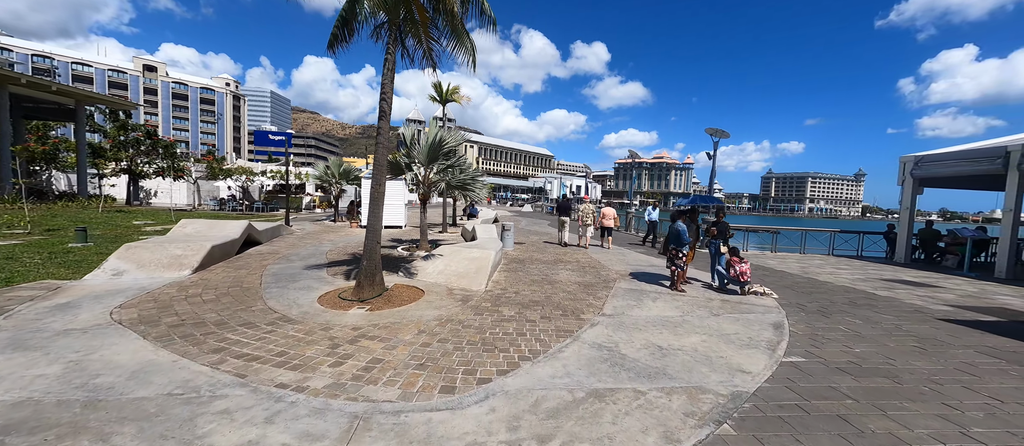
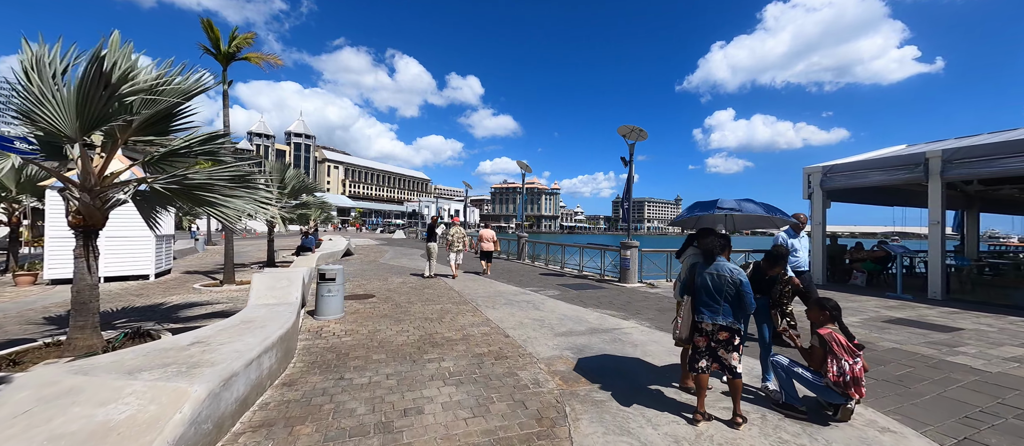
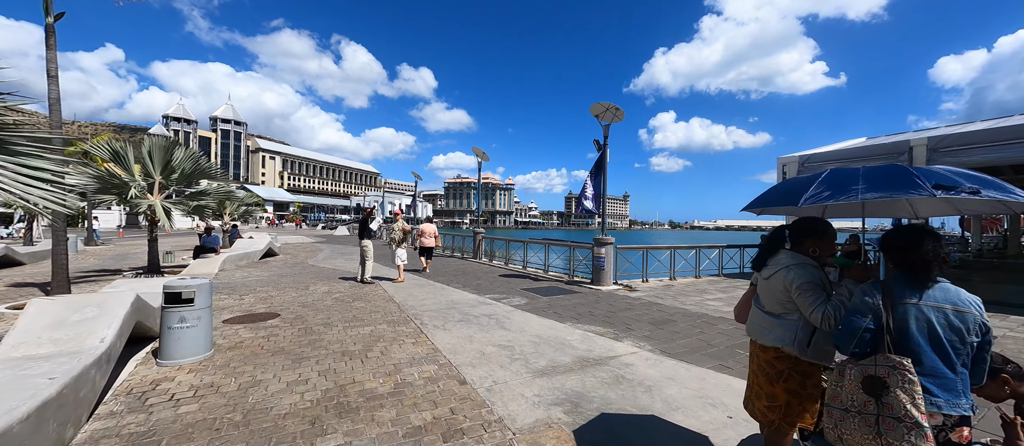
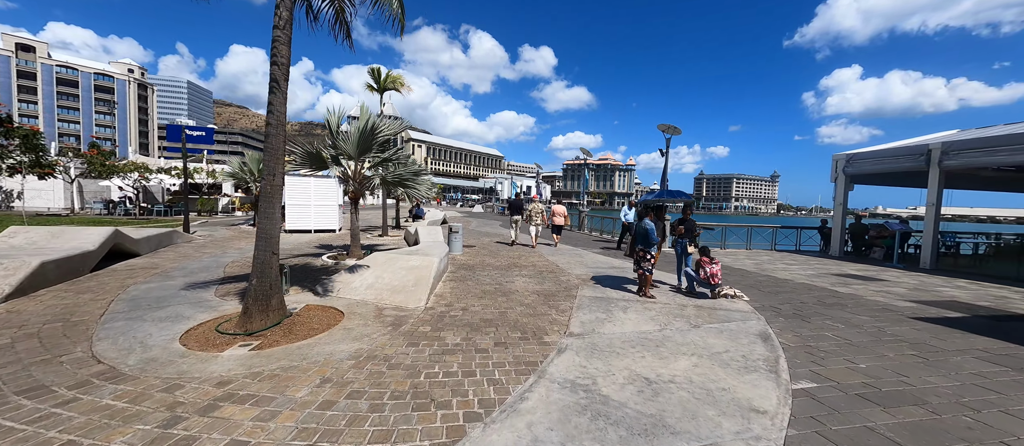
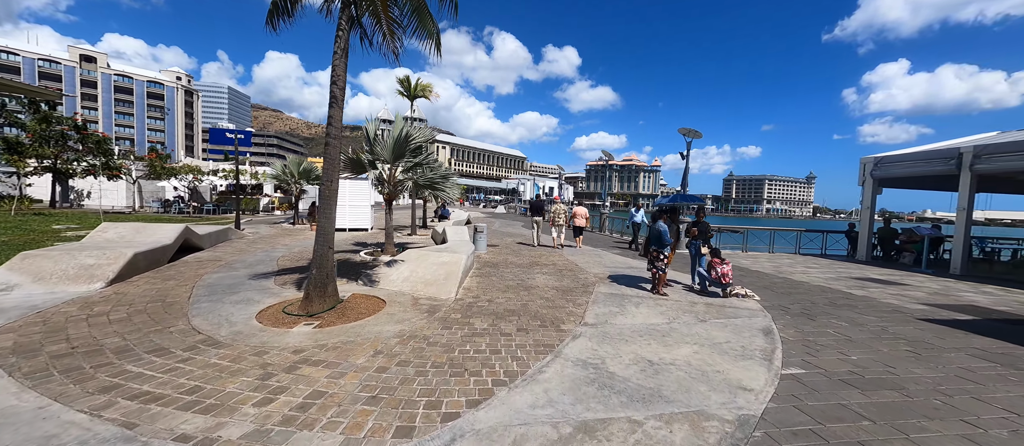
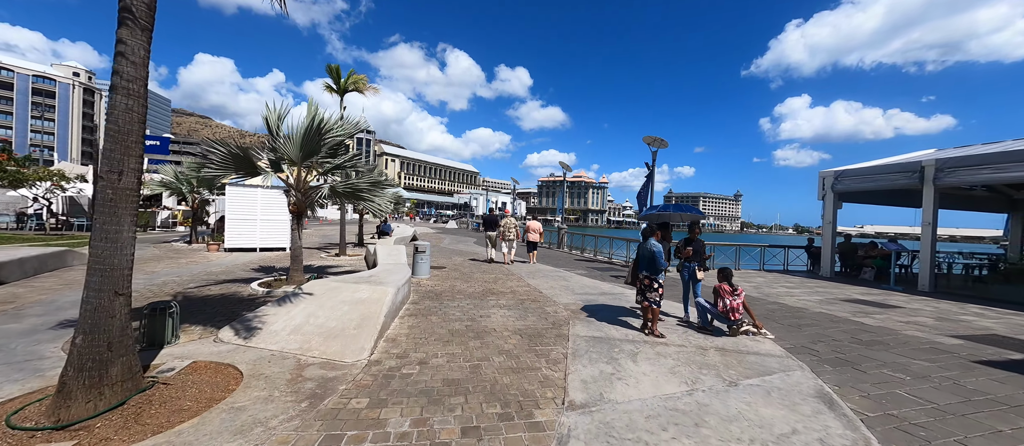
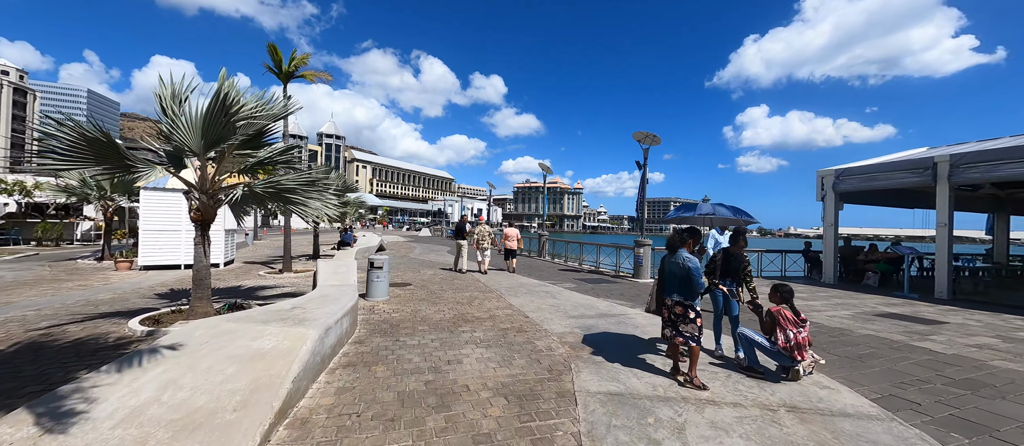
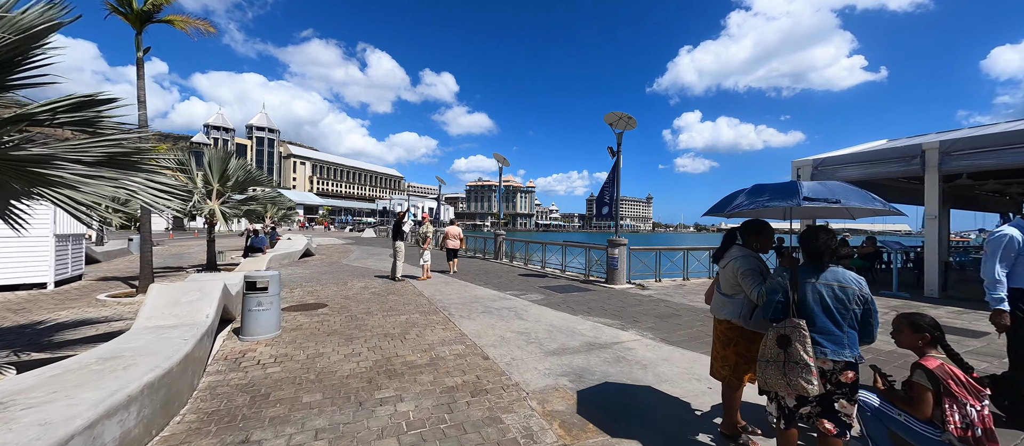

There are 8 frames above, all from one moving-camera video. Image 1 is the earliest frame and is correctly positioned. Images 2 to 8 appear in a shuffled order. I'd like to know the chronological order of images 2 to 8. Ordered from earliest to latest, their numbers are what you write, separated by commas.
5, 4, 6, 7, 2, 8, 3
